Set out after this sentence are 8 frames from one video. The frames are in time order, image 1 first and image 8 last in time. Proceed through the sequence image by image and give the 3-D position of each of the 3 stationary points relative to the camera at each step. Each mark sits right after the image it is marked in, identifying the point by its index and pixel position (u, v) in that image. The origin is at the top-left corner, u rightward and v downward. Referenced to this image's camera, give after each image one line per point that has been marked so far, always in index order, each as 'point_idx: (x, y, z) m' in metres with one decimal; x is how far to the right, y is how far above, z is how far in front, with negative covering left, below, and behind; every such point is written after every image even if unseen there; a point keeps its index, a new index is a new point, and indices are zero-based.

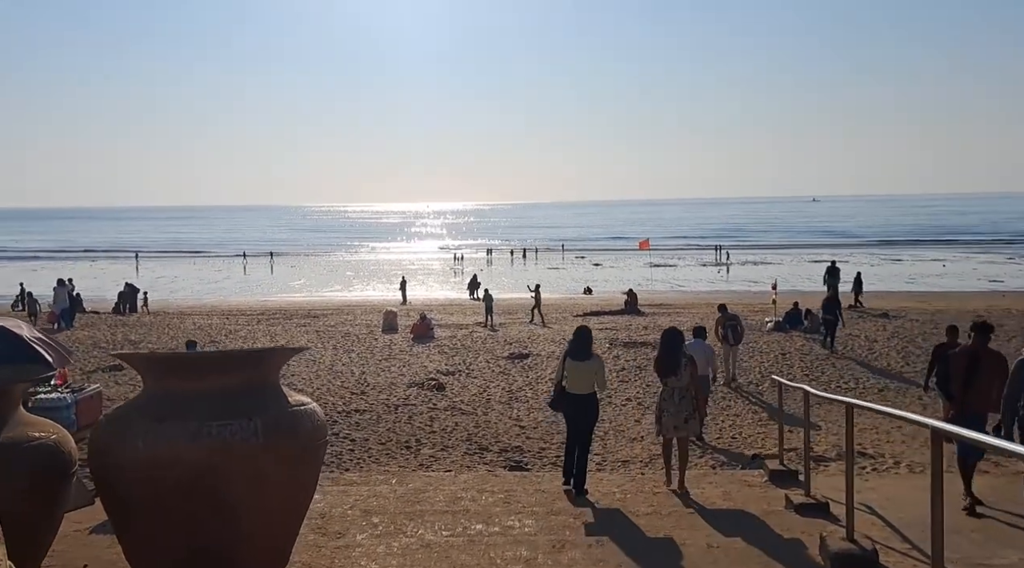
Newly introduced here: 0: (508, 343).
0: (-0.1, -1.3, +18.7) m
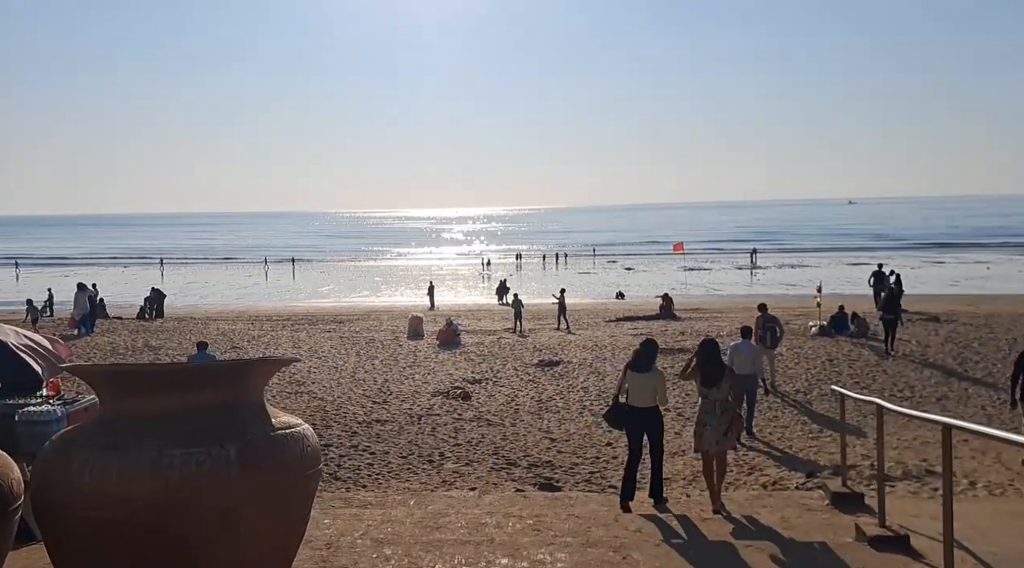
0: (+0.6, -1.4, +18.0) m
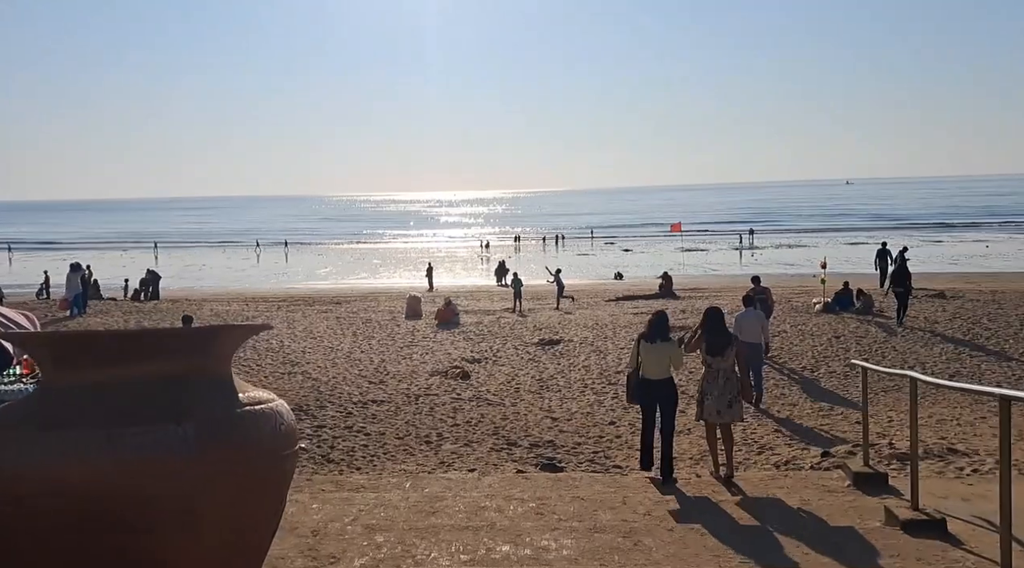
0: (+0.6, -0.9, +17.6) m
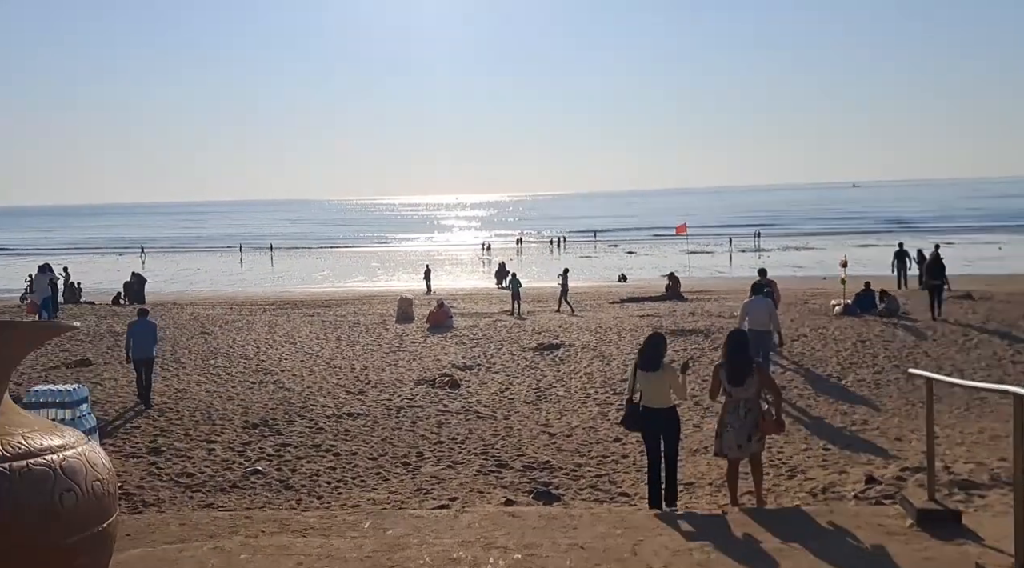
0: (+0.5, -0.9, +16.4) m
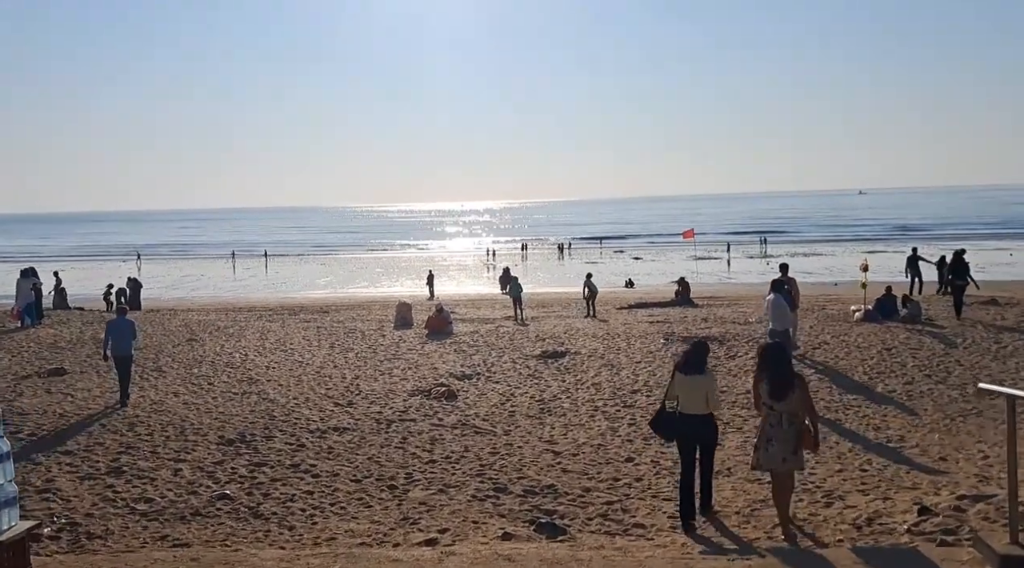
0: (+0.5, -1.0, +15.5) m
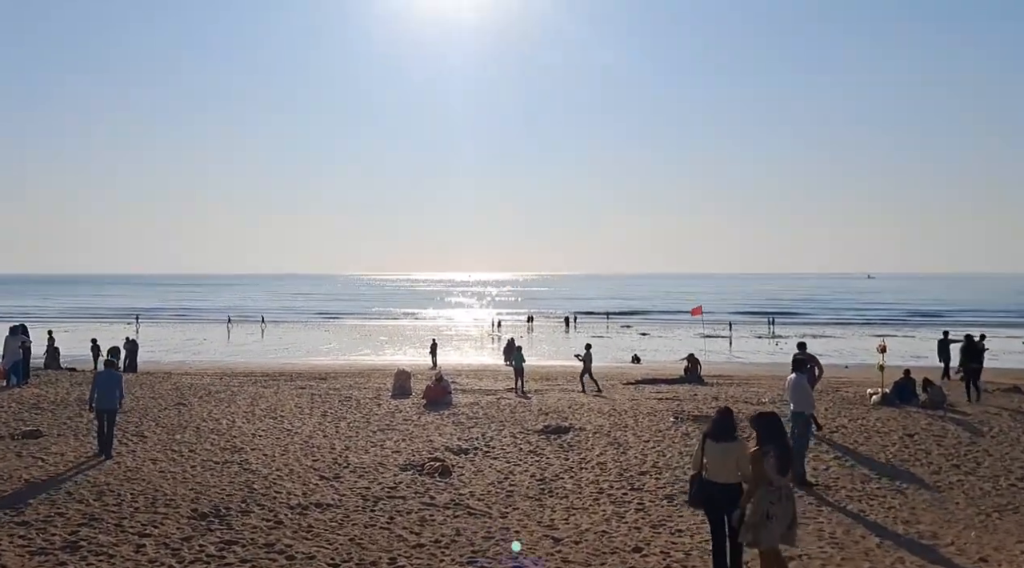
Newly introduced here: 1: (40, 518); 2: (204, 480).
0: (+0.6, -2.2, +14.8) m
1: (-4.2, -2.1, +7.8) m
2: (-3.4, -2.1, +9.6) m
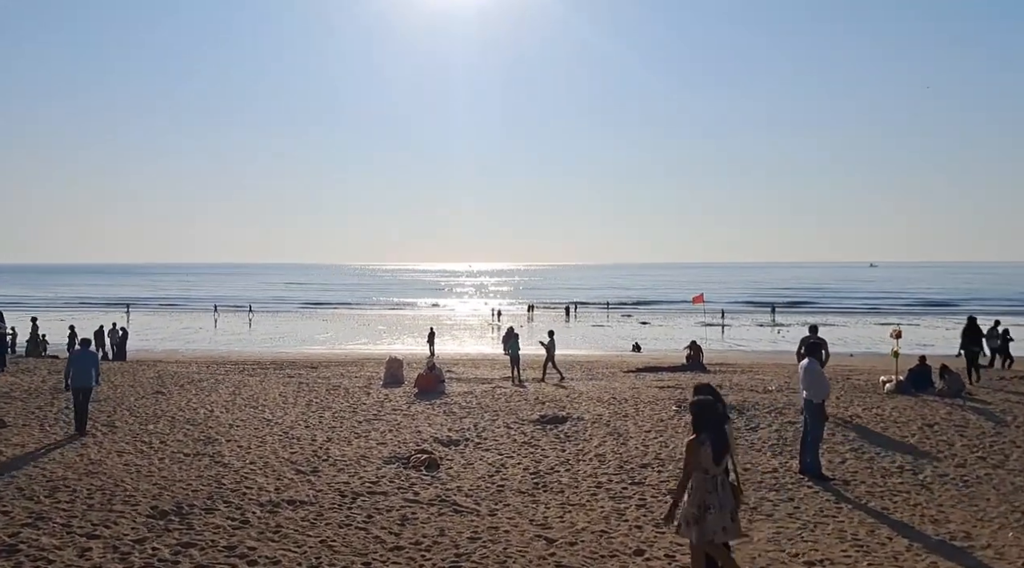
0: (+0.5, -1.9, +14.1) m
1: (-4.3, -1.9, +7.0) m
2: (-3.5, -1.9, +8.8) m
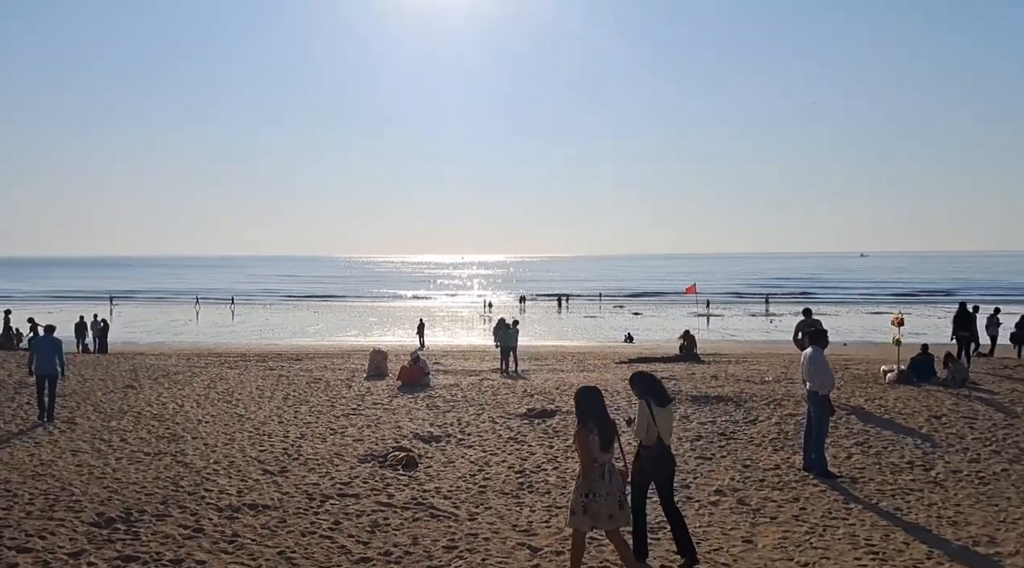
0: (+0.3, -1.7, +13.5) m
1: (-4.4, -1.8, +6.4) m
2: (-3.6, -1.8, +8.2) m
